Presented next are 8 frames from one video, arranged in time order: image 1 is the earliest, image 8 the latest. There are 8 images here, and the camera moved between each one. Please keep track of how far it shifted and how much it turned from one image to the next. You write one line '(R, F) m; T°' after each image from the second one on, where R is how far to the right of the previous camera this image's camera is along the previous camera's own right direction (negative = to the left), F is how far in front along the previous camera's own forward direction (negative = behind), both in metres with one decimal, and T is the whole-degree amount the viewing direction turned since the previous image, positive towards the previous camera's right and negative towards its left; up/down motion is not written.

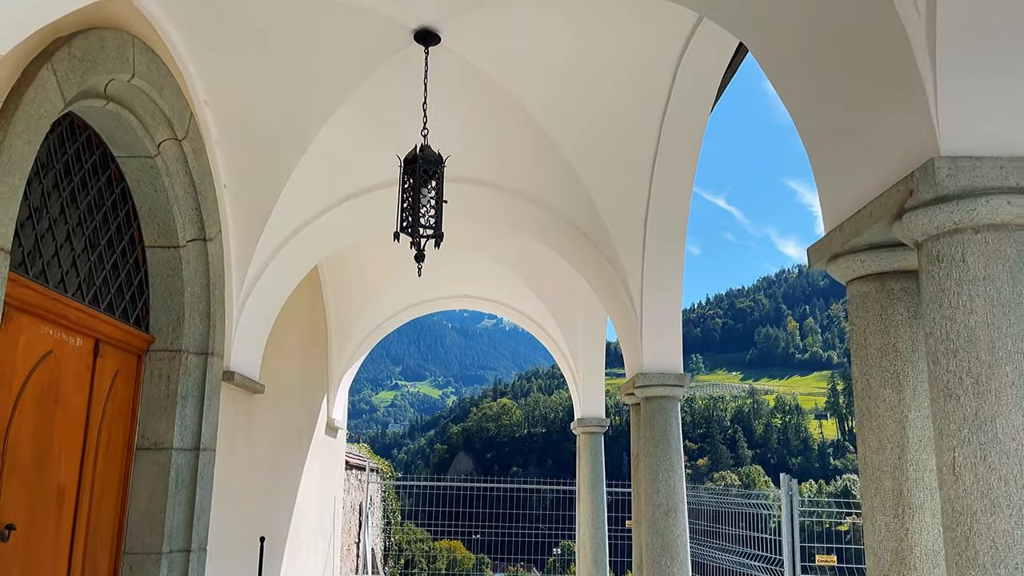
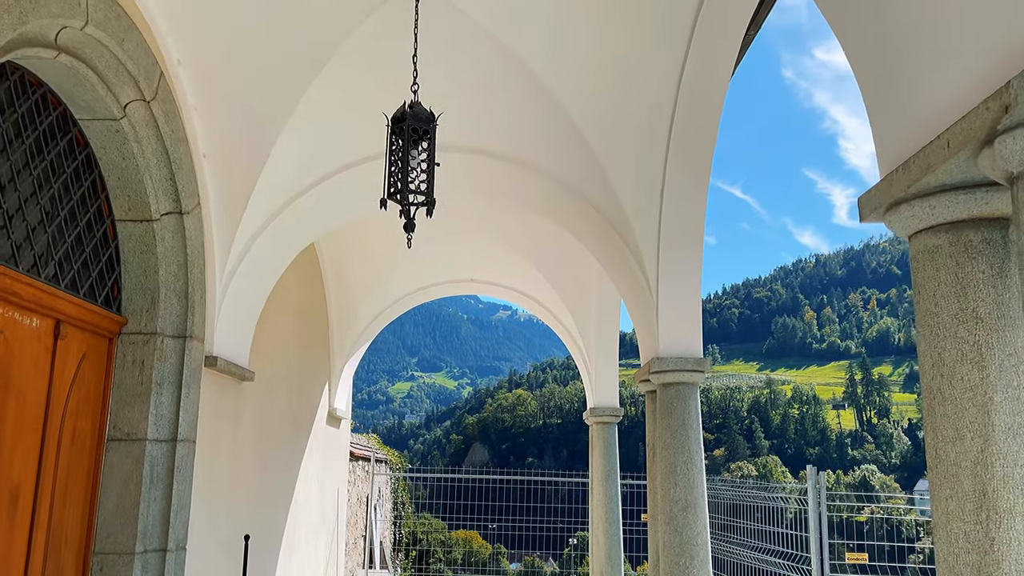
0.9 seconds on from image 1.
(+0.1, +0.3) m; -1°
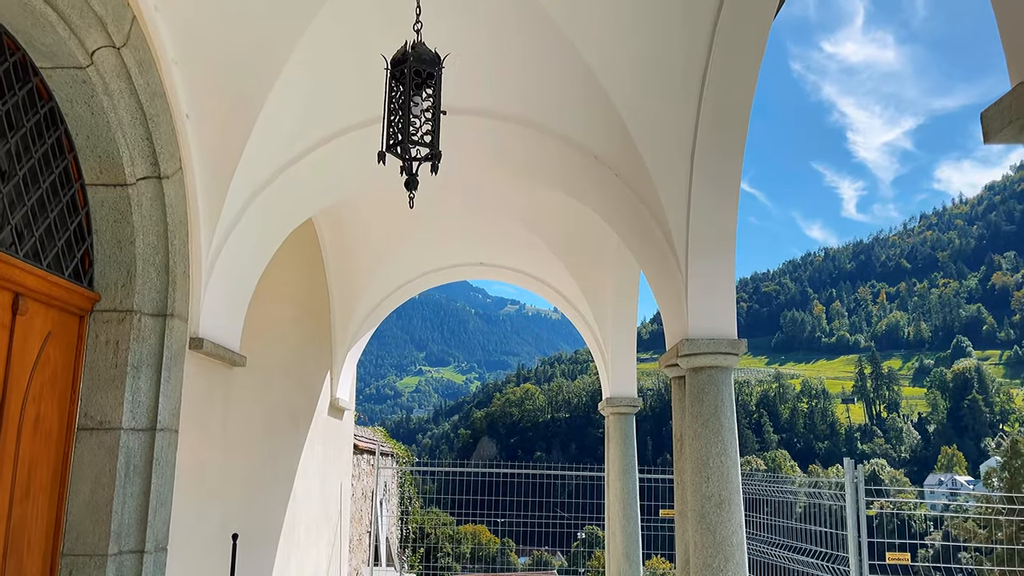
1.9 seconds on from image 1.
(0.0, +0.4) m; -1°
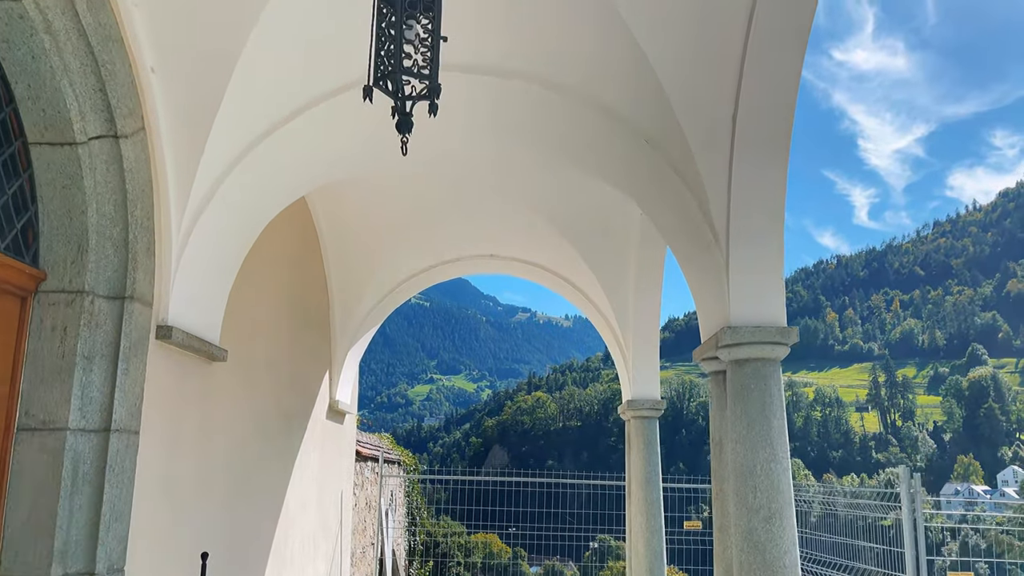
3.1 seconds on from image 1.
(0.0, +0.5) m; -1°
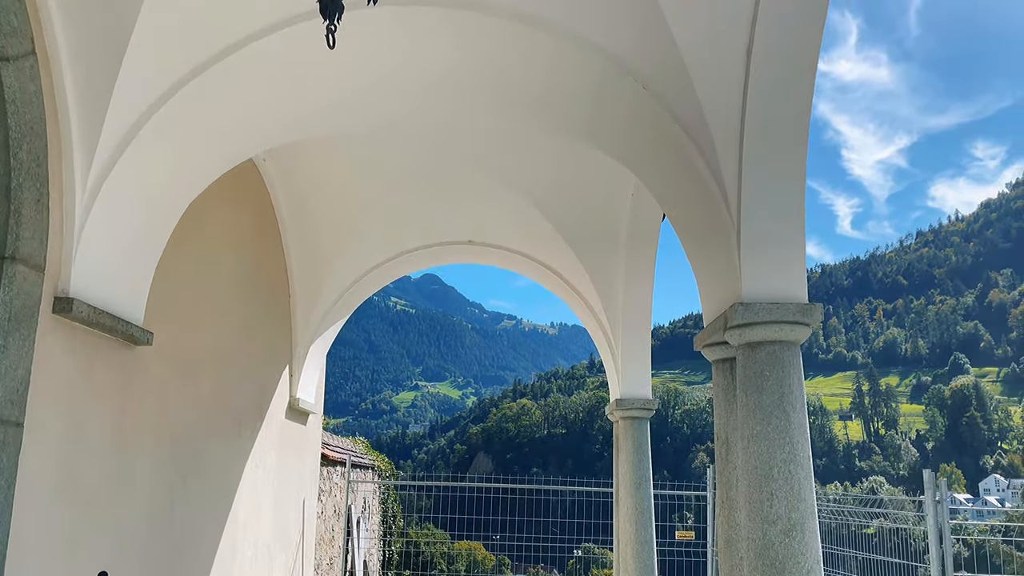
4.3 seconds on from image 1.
(0.0, +0.5) m; +1°
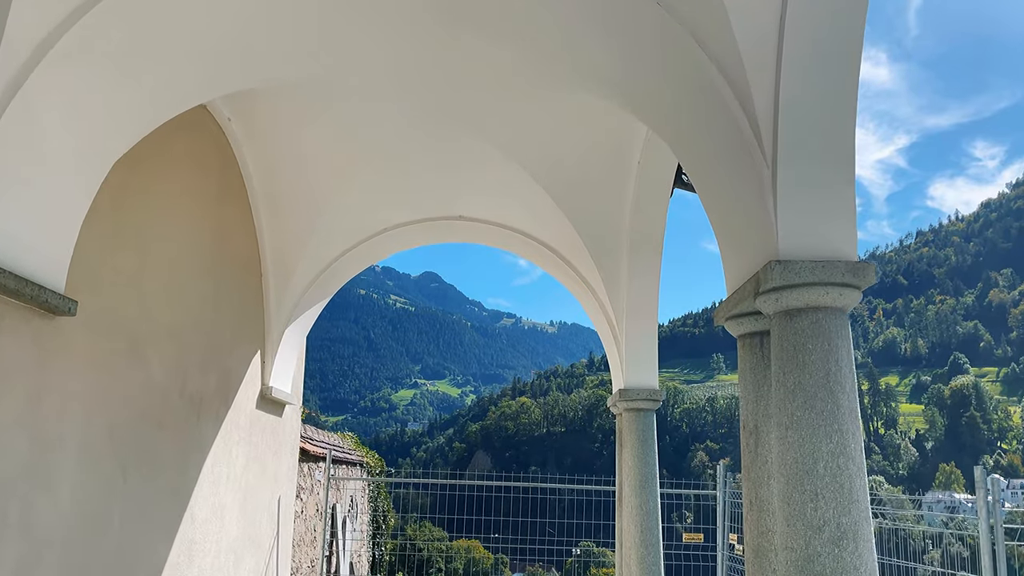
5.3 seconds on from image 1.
(0.0, +0.5) m; 0°
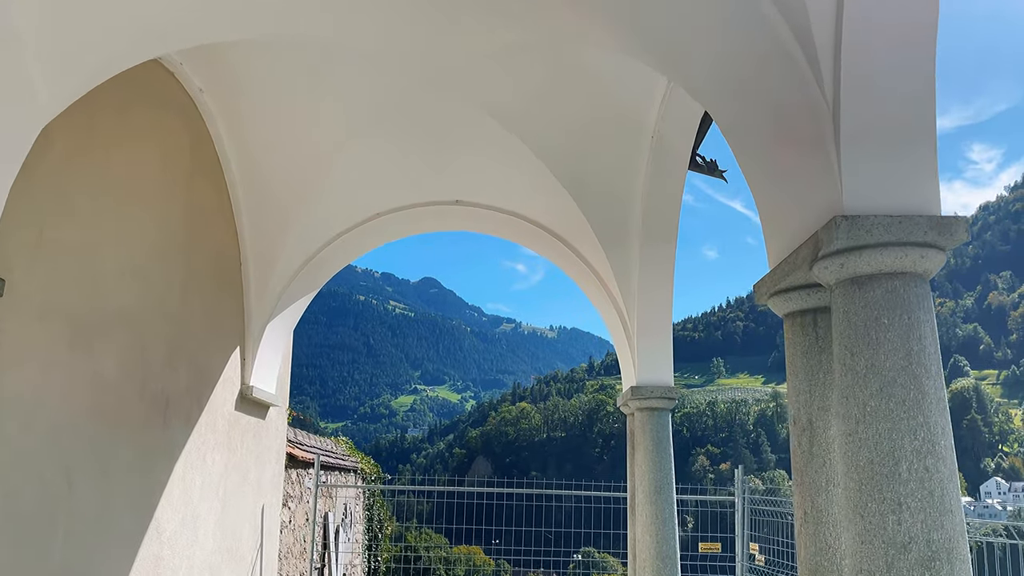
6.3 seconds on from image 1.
(0.0, +0.4) m; 0°
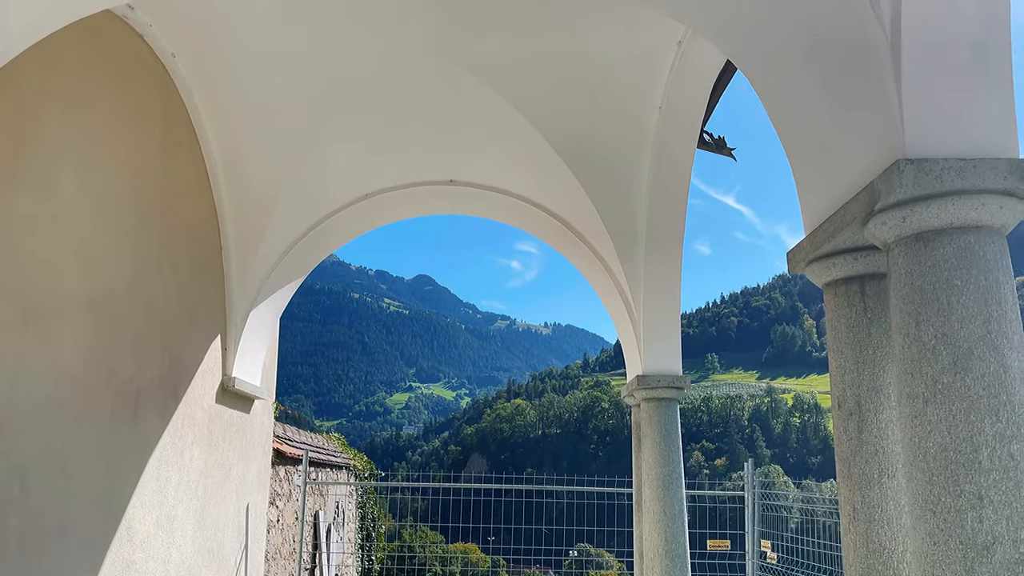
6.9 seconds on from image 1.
(0.0, +0.3) m; 0°
